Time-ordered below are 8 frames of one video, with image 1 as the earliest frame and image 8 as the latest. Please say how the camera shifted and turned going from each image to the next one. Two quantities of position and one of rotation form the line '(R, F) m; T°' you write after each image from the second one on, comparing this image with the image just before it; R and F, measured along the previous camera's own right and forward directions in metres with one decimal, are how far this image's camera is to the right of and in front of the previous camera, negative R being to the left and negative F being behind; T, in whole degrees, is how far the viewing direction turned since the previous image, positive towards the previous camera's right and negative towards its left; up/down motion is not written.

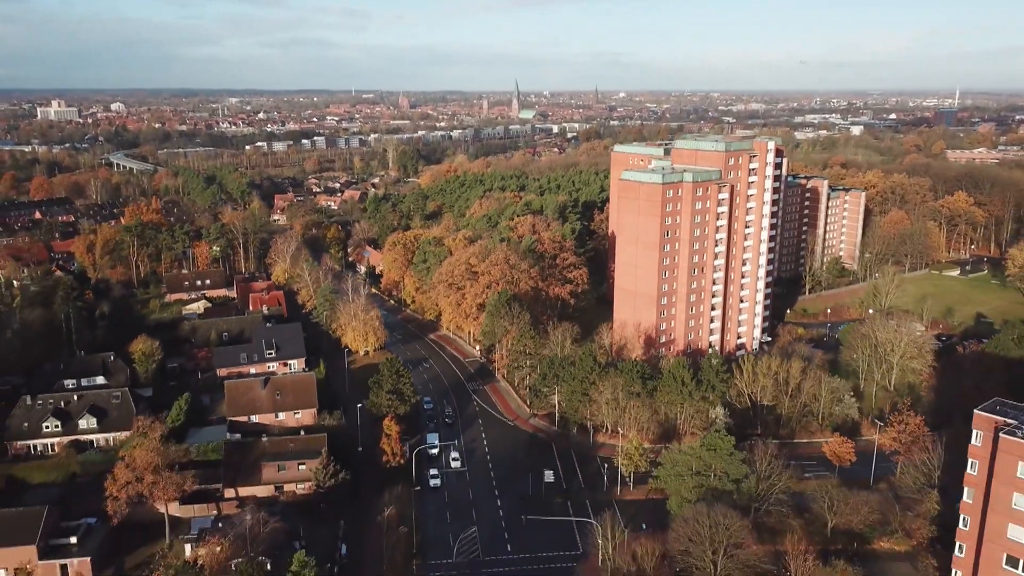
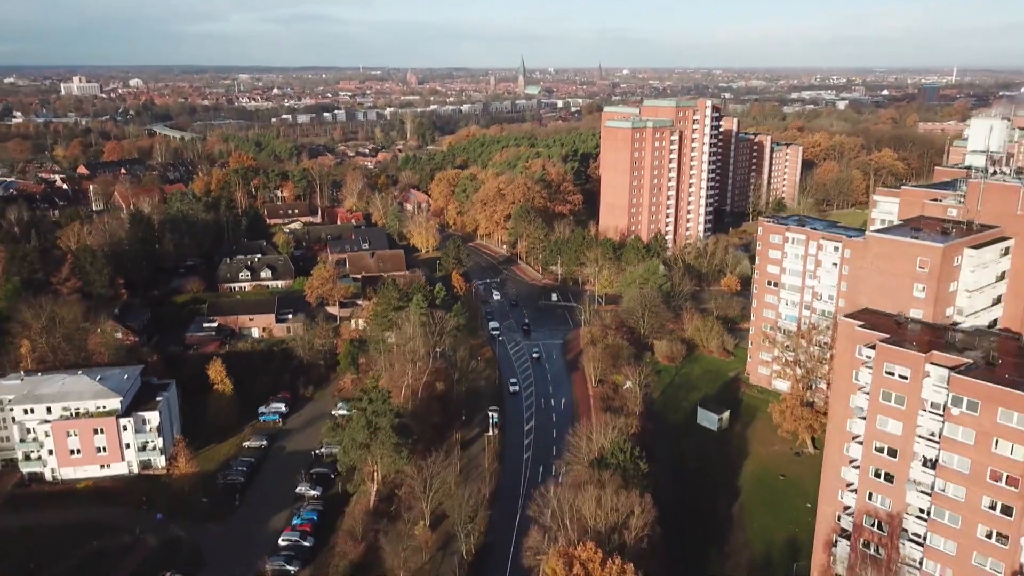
(-1.2, -22.2) m; 0°
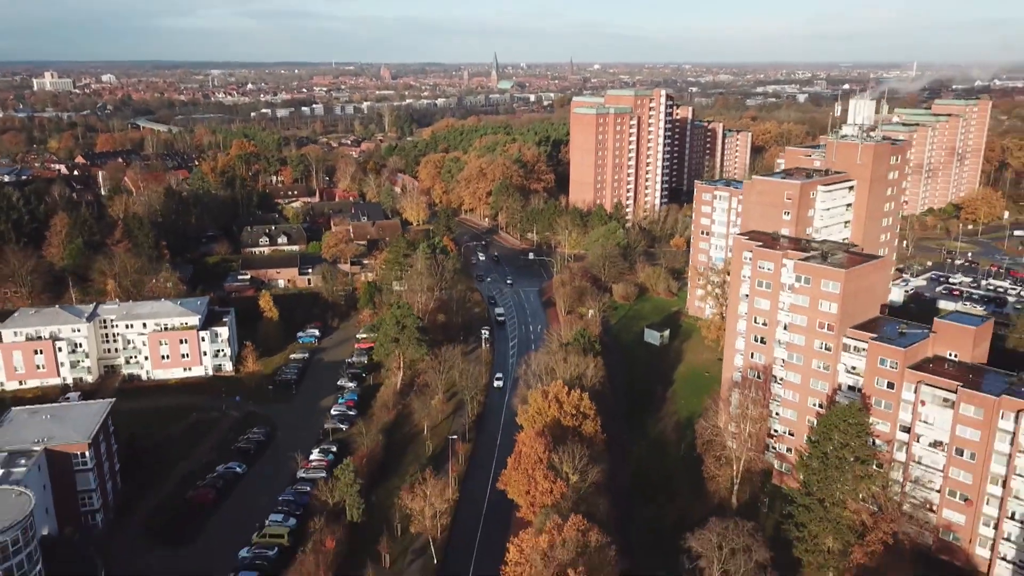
(-0.8, -10.2) m; +2°
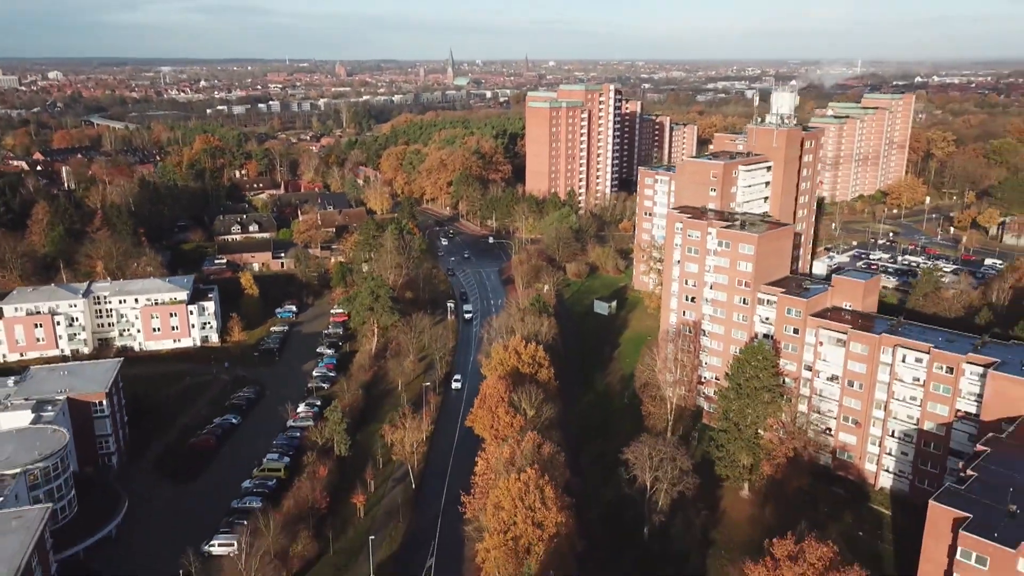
(-0.2, -4.7) m; +3°
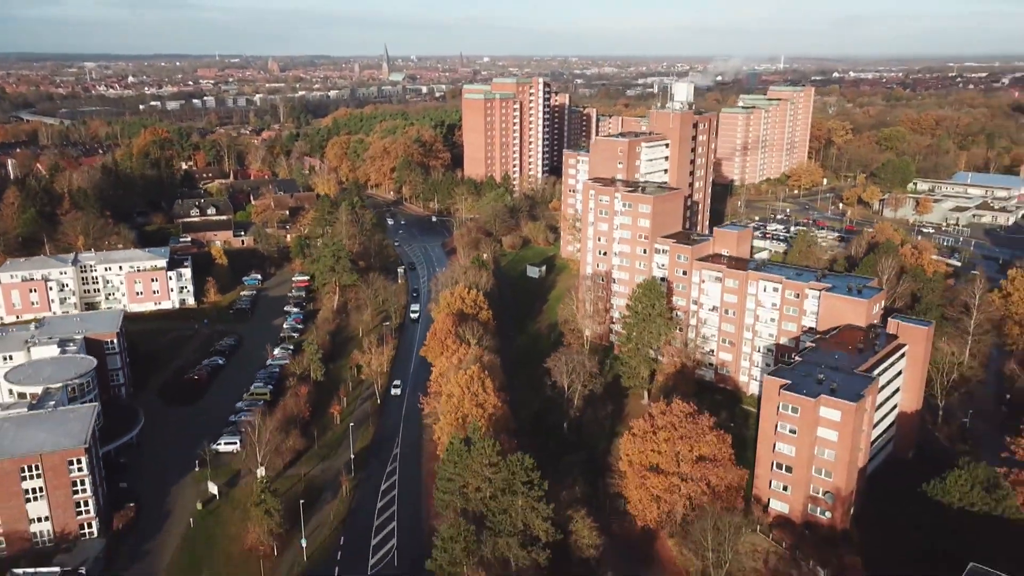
(-0.3, -7.5) m; +4°
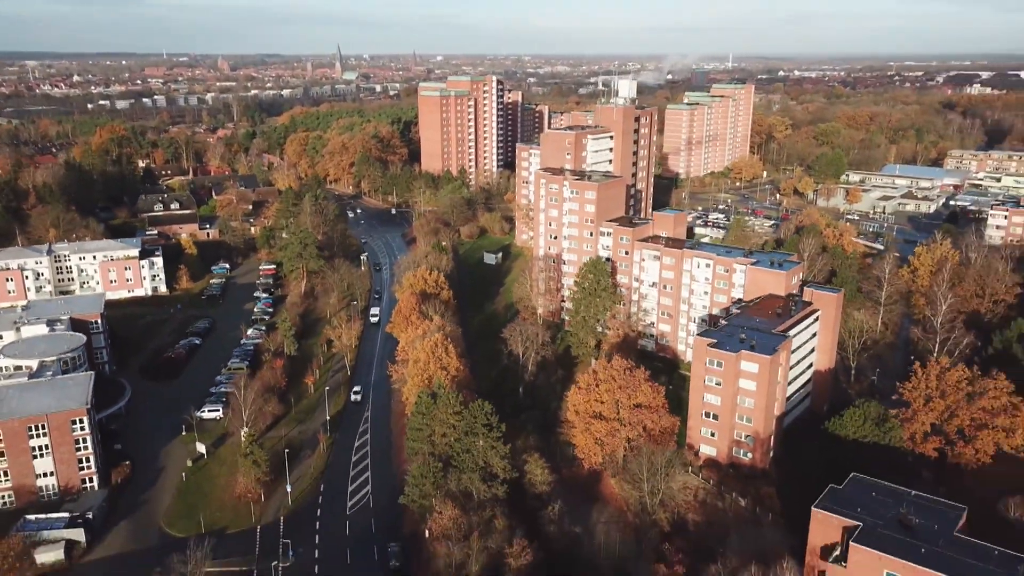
(-0.1, -3.7) m; +3°
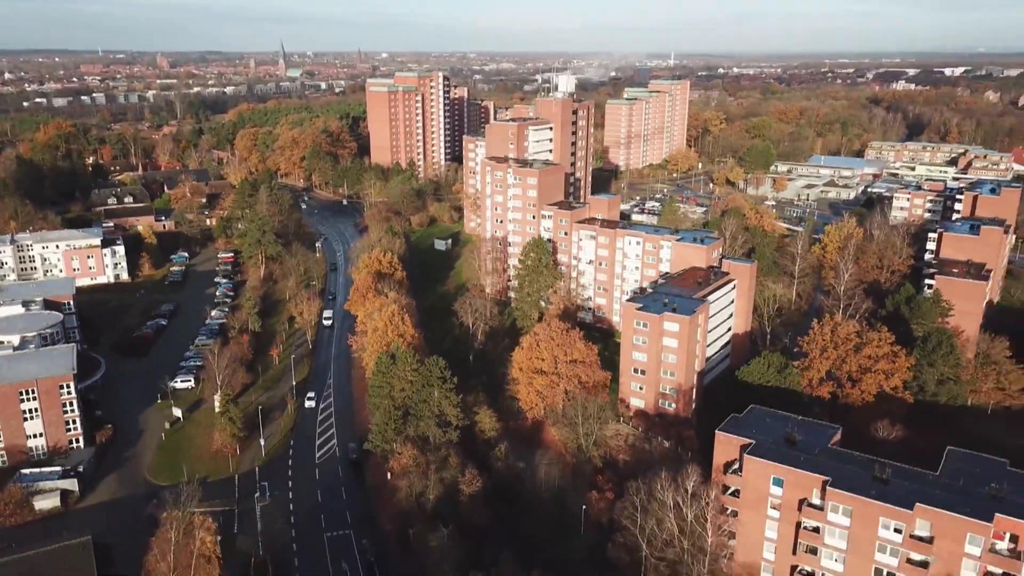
(0.0, -3.9) m; +4°
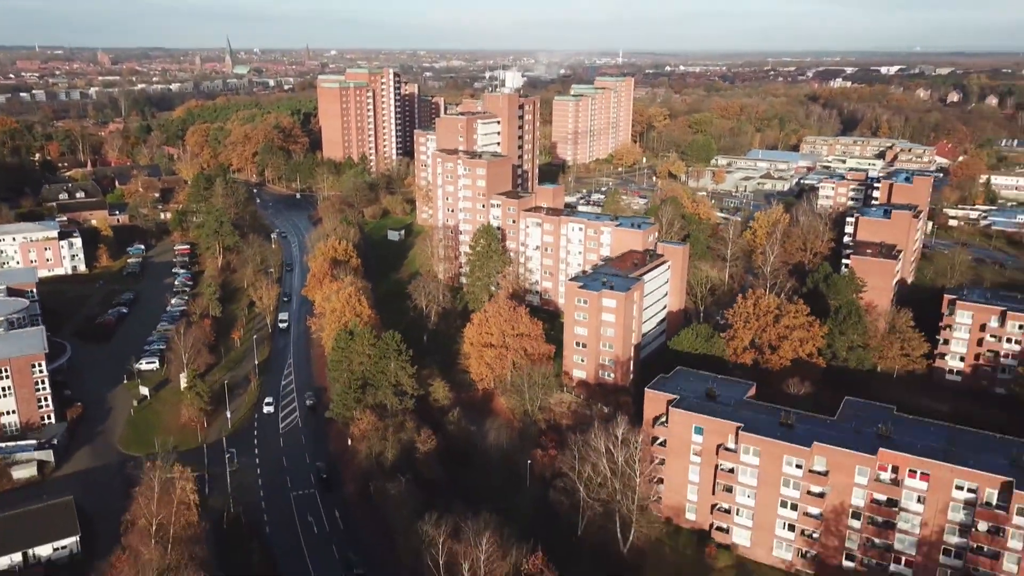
(+0.1, -2.8) m; +3°
